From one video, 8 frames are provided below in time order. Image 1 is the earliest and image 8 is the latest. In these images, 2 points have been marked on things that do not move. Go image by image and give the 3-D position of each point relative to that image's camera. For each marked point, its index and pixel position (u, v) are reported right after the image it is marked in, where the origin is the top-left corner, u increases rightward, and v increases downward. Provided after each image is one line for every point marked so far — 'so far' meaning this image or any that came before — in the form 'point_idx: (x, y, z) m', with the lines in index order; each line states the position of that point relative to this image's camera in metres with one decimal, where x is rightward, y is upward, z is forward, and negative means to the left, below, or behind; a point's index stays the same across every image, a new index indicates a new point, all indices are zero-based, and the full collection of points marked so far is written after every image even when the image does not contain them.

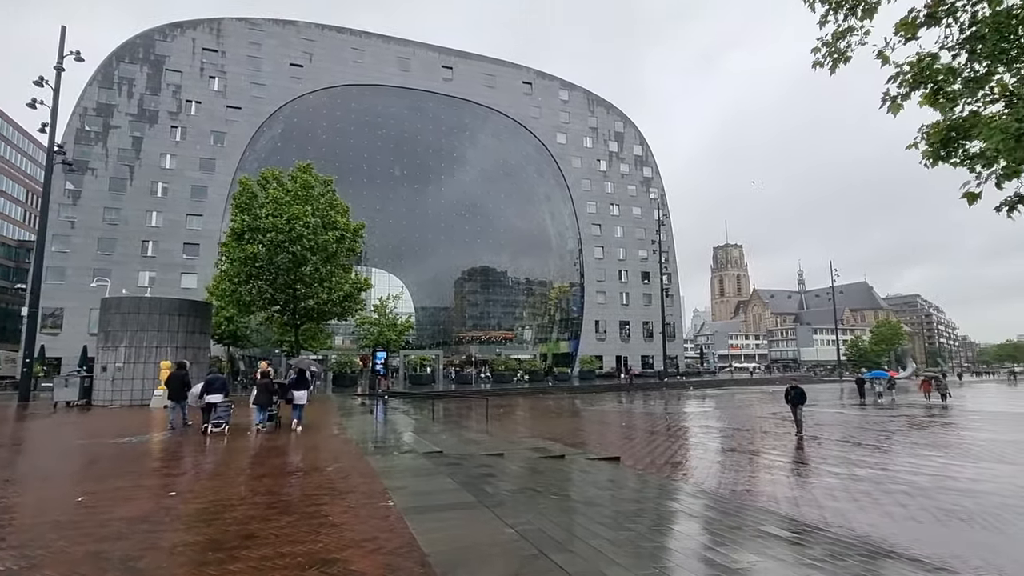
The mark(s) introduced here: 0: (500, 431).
0: (-0.3, -3.9, +14.4) m
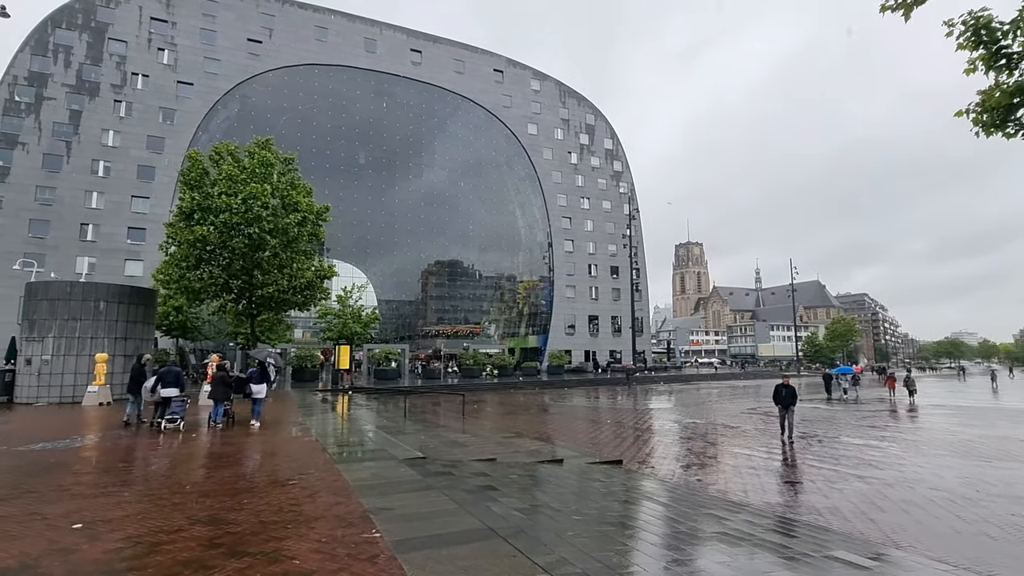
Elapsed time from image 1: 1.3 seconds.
0: (-0.8, -3.5, +13.3) m
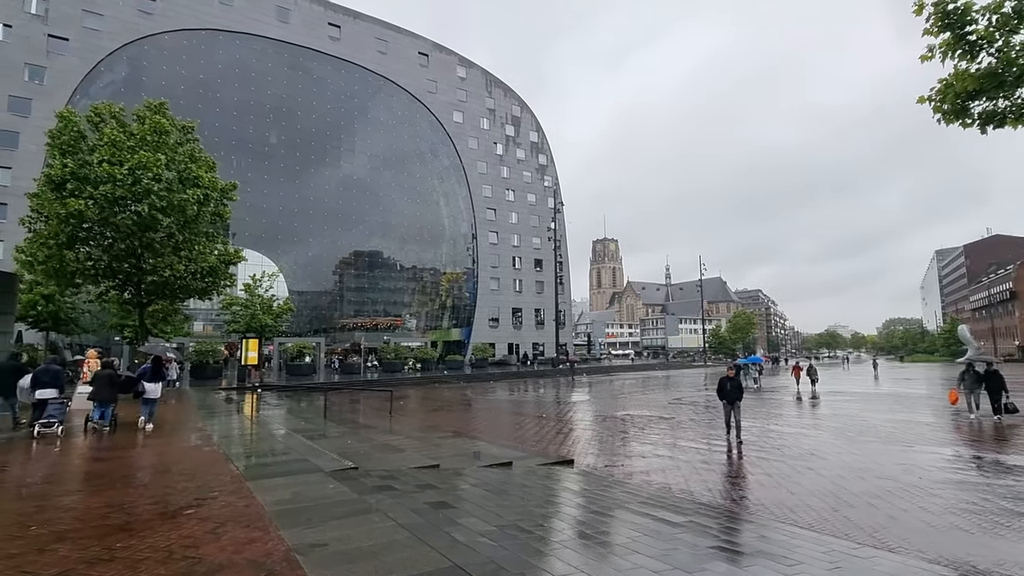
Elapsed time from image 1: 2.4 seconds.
0: (-2.4, -3.2, +12.3) m
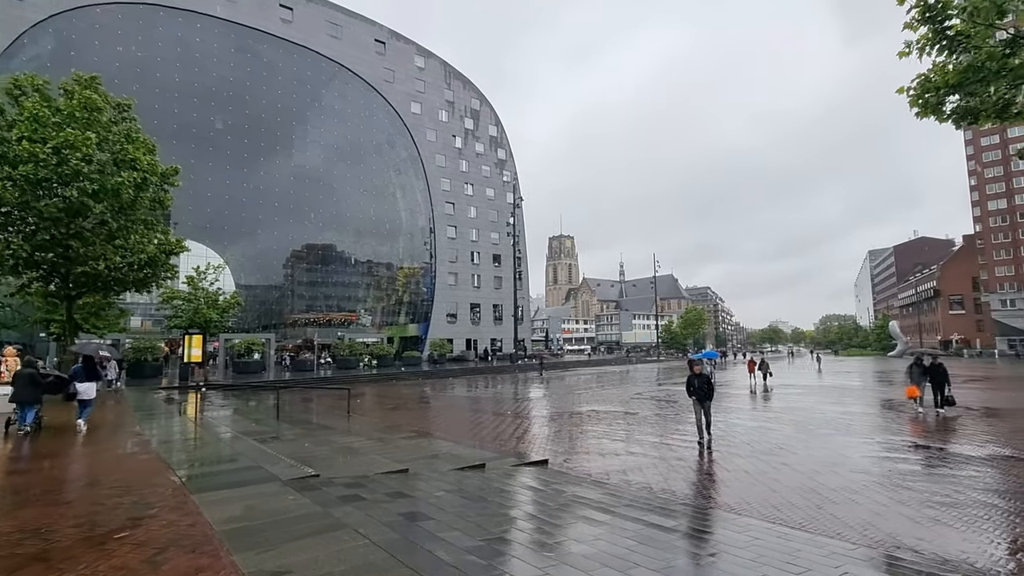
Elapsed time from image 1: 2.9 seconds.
0: (-3.2, -3.1, +11.7) m
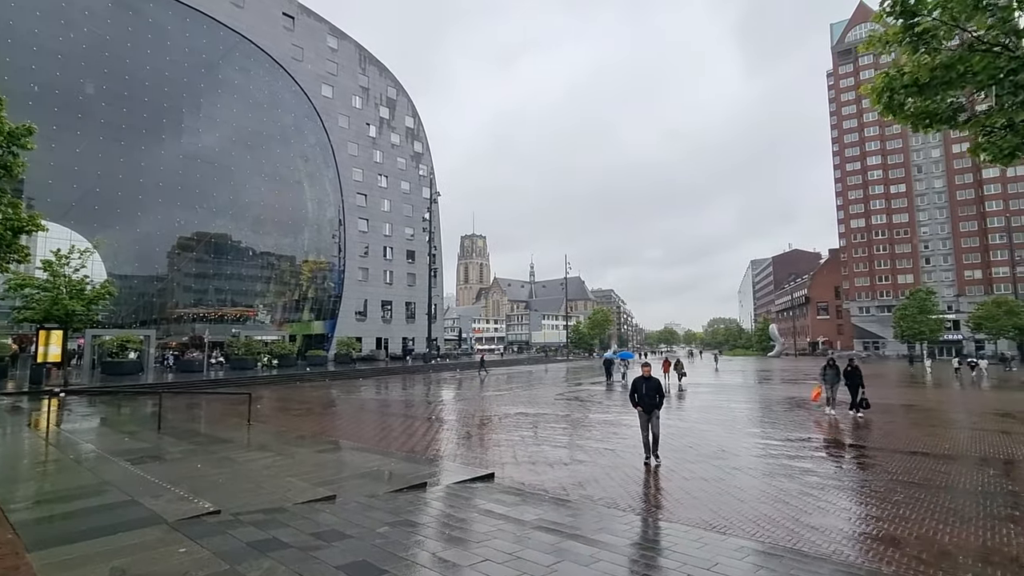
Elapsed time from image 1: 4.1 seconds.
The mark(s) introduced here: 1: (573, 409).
0: (-4.6, -2.9, +10.2) m
1: (+2.2, -4.3, +18.6) m
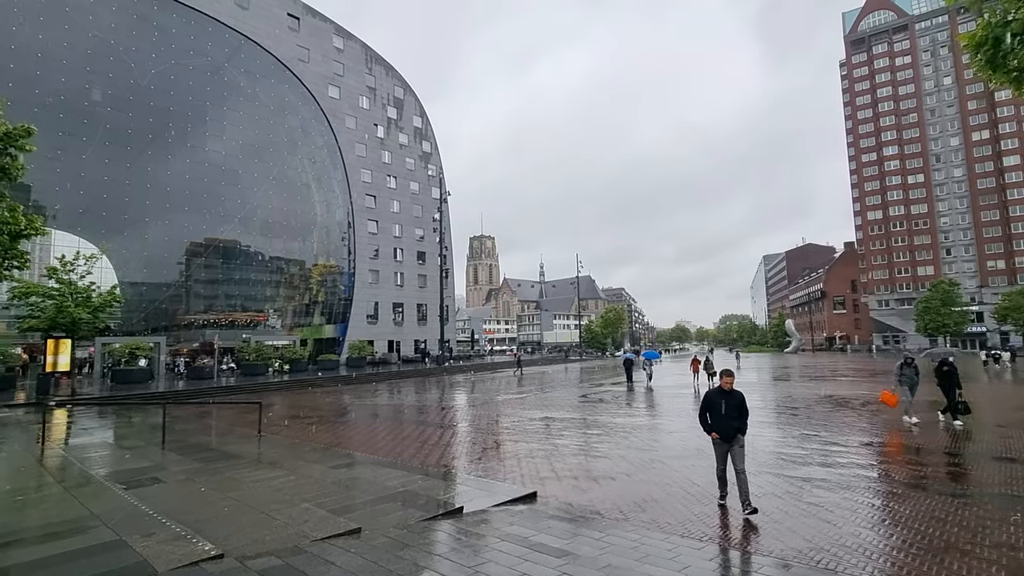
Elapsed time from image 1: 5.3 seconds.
0: (-4.0, -2.9, +9.4) m
1: (+3.0, -4.2, +17.7) m
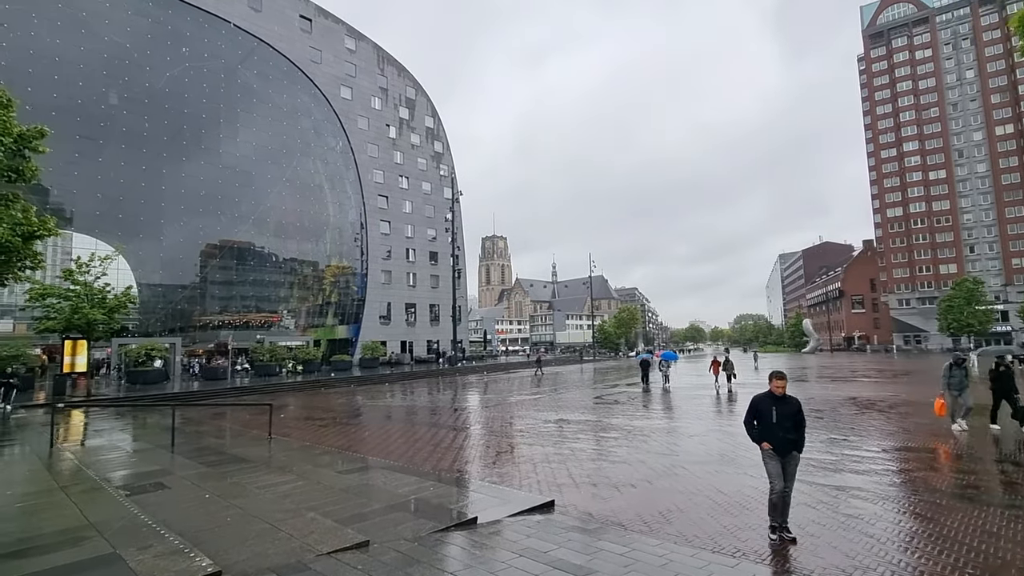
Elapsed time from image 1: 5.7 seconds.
0: (-3.8, -2.9, +9.2) m
1: (+3.4, -4.2, +17.4) m
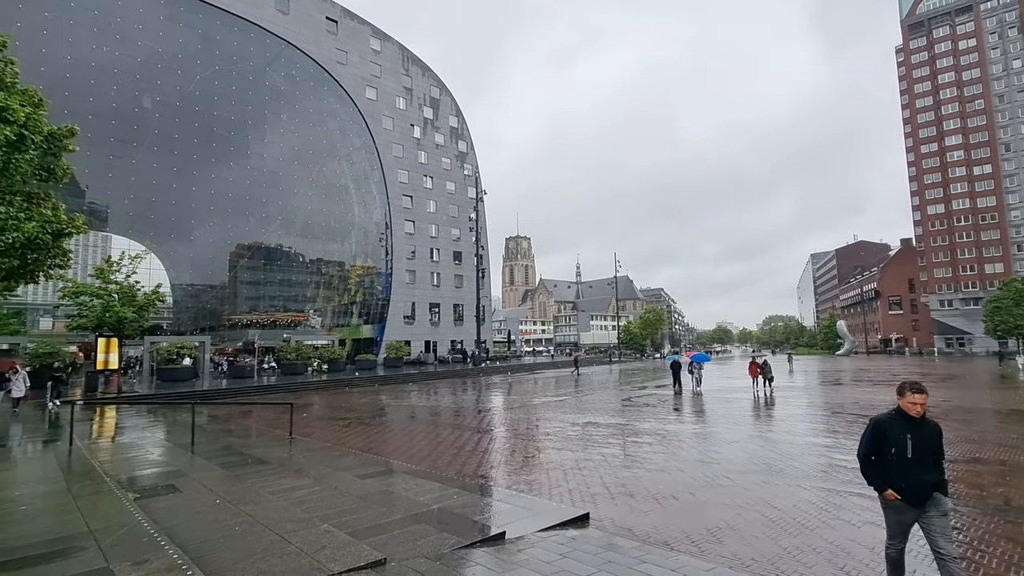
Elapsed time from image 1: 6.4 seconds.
0: (-3.3, -2.8, +8.8) m
1: (+4.3, -4.1, +16.7) m
